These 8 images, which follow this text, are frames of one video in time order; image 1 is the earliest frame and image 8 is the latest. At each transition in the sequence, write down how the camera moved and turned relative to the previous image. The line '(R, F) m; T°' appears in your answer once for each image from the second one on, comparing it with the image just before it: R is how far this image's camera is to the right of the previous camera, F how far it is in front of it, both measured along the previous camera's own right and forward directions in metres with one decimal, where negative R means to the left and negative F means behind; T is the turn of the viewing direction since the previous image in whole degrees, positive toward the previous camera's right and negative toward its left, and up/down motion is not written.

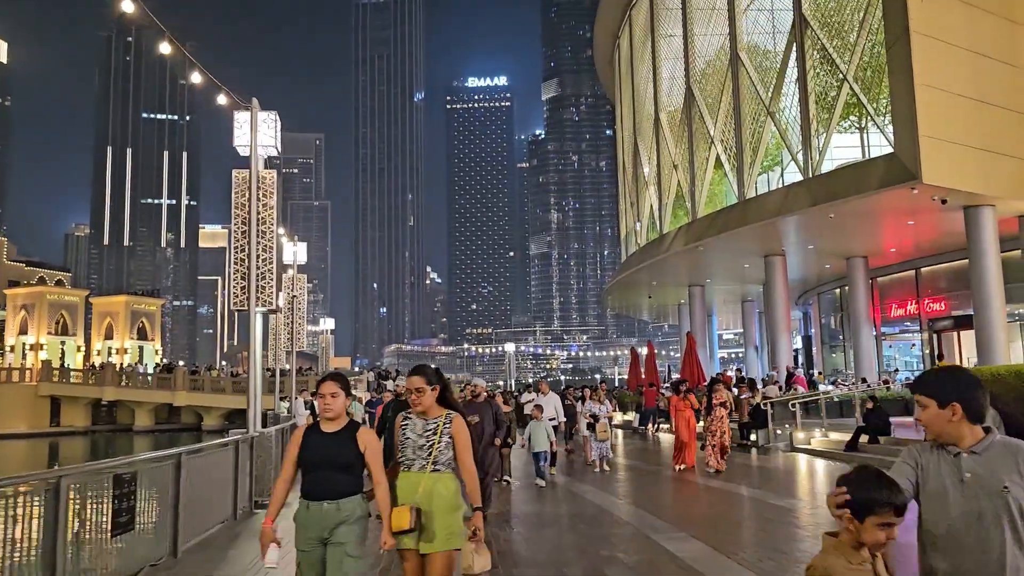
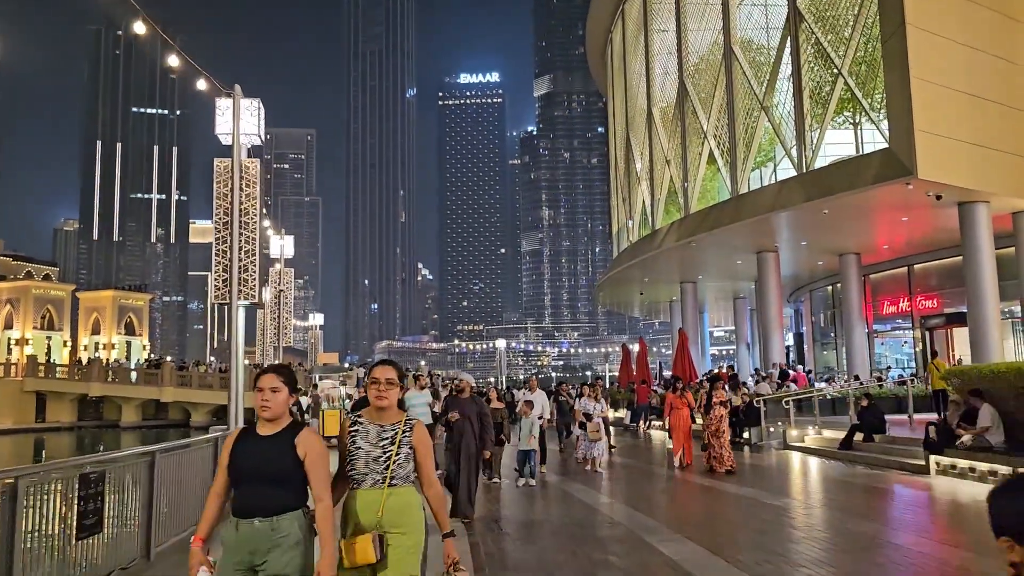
(0.0, +0.3) m; +1°
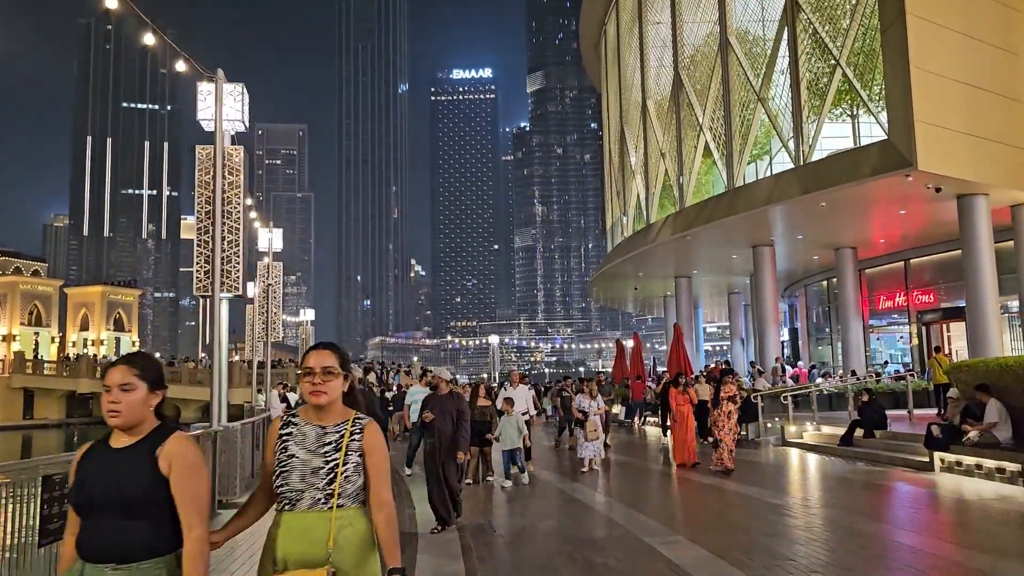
(0.0, +0.4) m; +1°
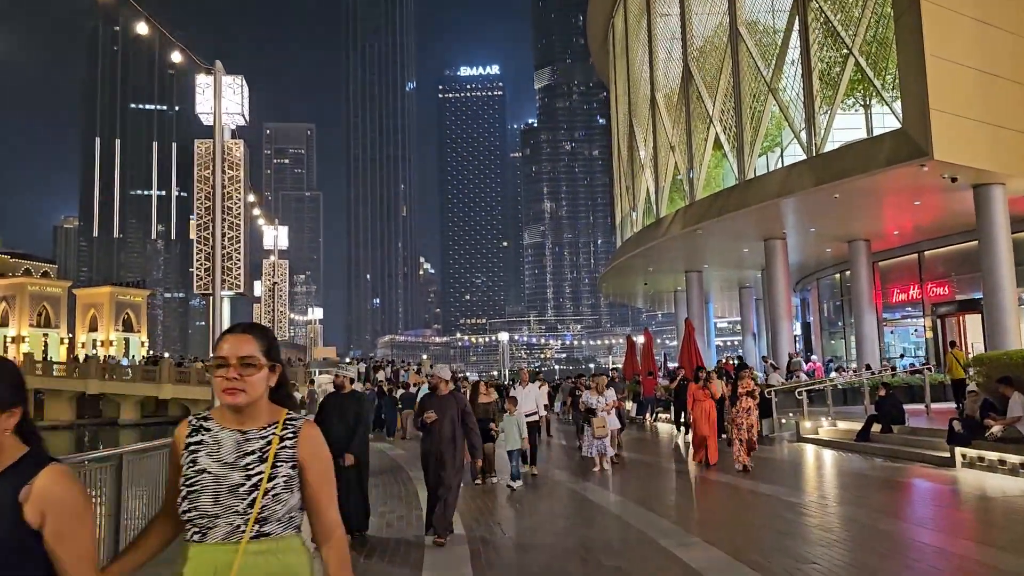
(0.0, +0.3) m; -1°
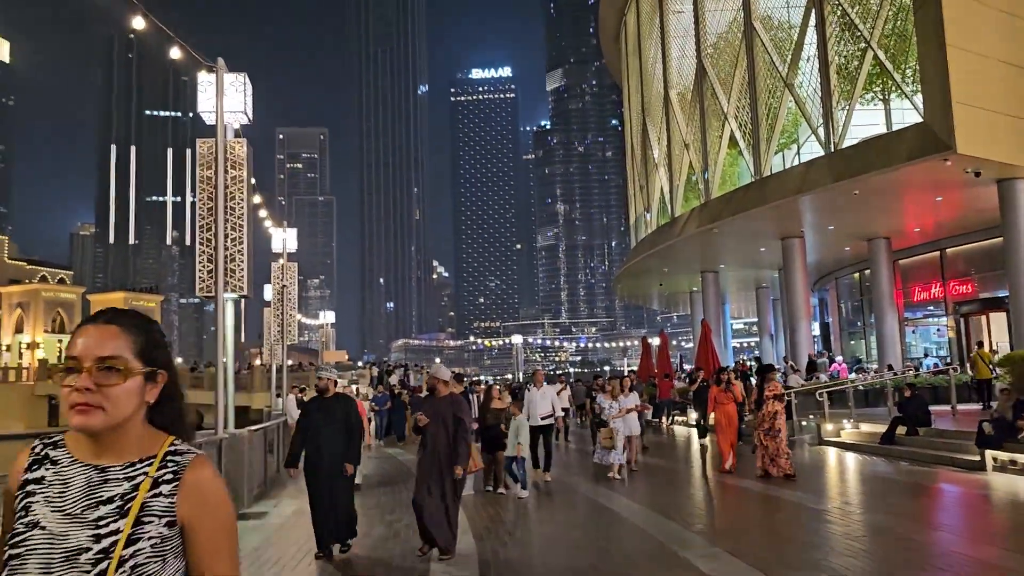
(0.0, +0.4) m; -1°
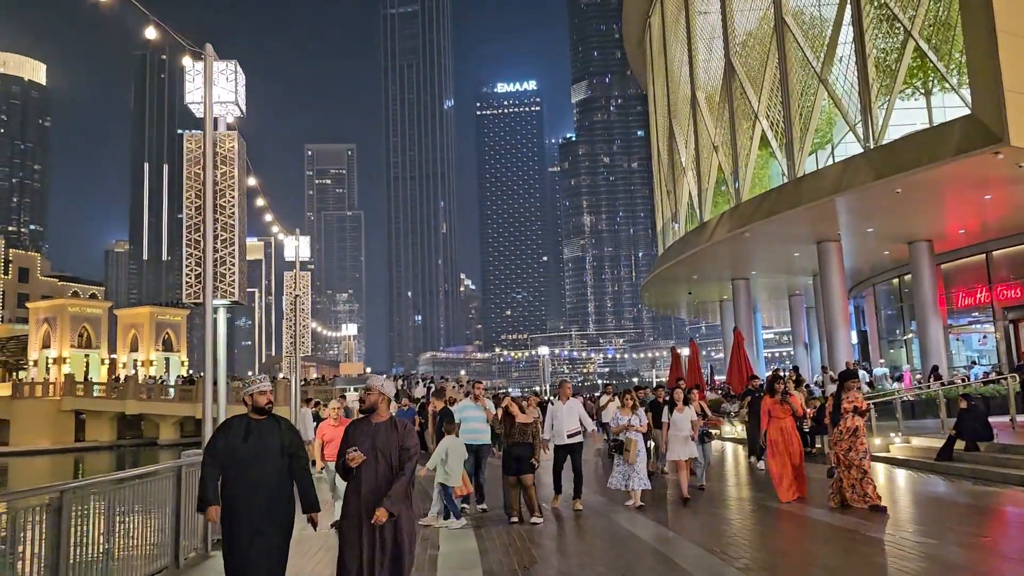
(+0.1, +1.0) m; -2°
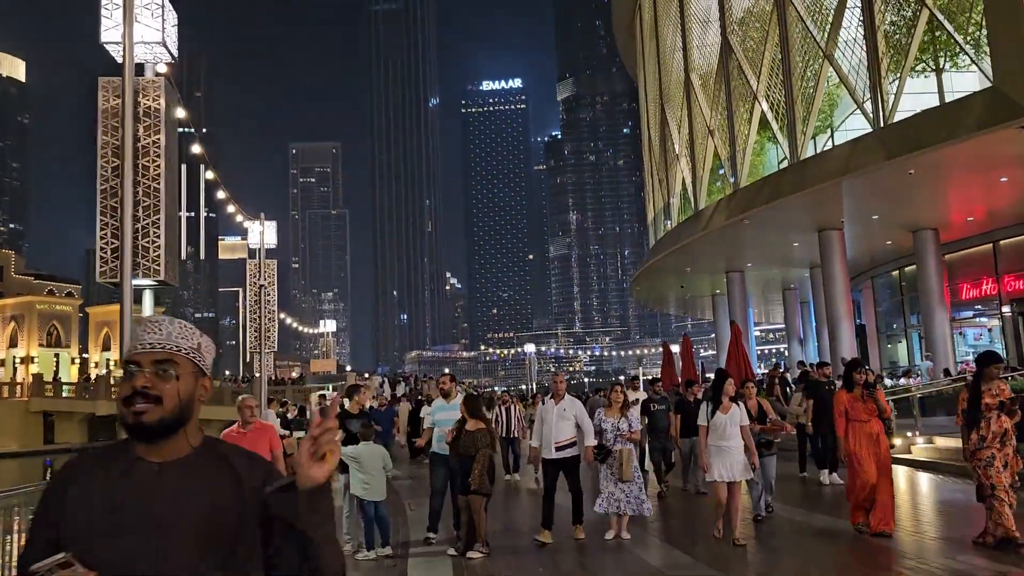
(0.0, +1.5) m; +1°
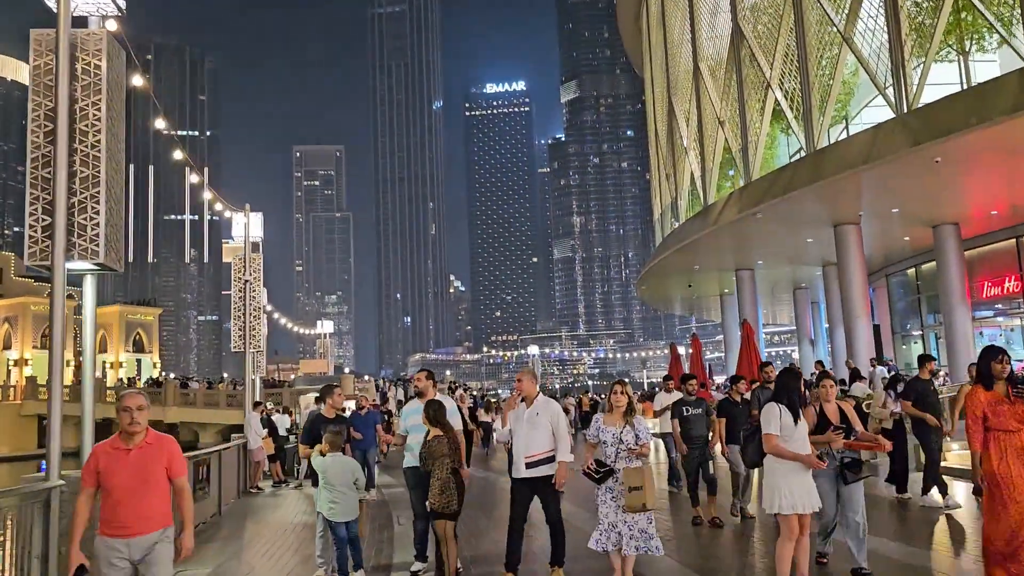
(+0.1, +1.1) m; 0°
